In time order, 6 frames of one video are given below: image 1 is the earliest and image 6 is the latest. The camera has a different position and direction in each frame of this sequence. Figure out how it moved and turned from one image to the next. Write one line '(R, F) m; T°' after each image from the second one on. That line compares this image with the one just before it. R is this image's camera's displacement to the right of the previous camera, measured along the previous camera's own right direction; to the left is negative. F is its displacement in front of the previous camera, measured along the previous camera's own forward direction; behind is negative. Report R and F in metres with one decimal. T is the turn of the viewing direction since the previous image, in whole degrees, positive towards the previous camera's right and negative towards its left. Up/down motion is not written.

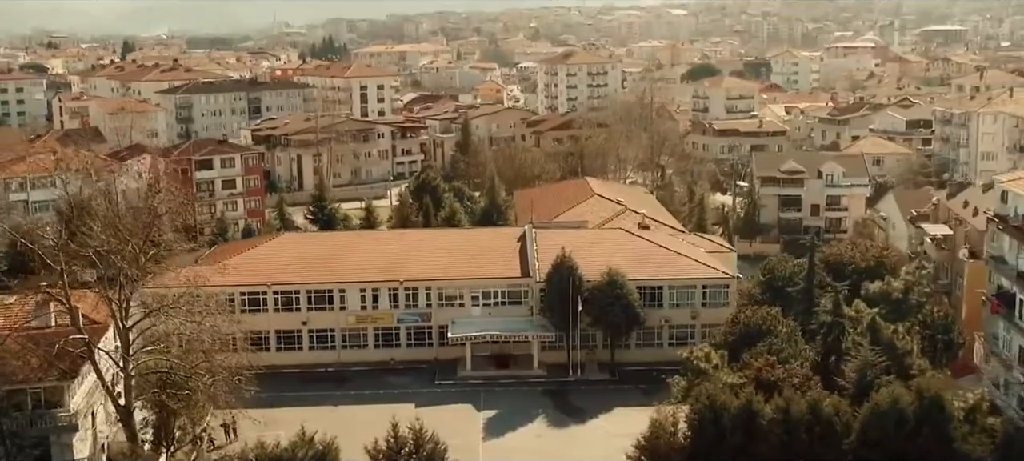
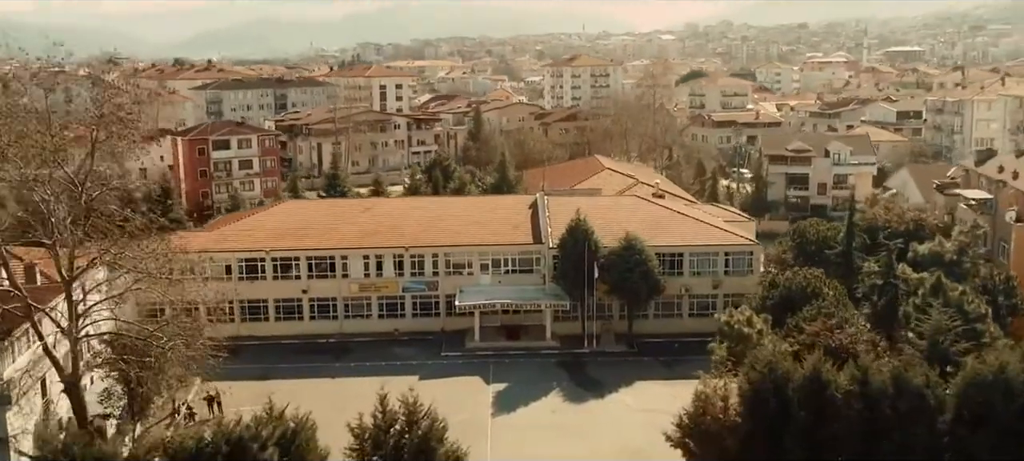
(0.0, +2.1) m; -1°
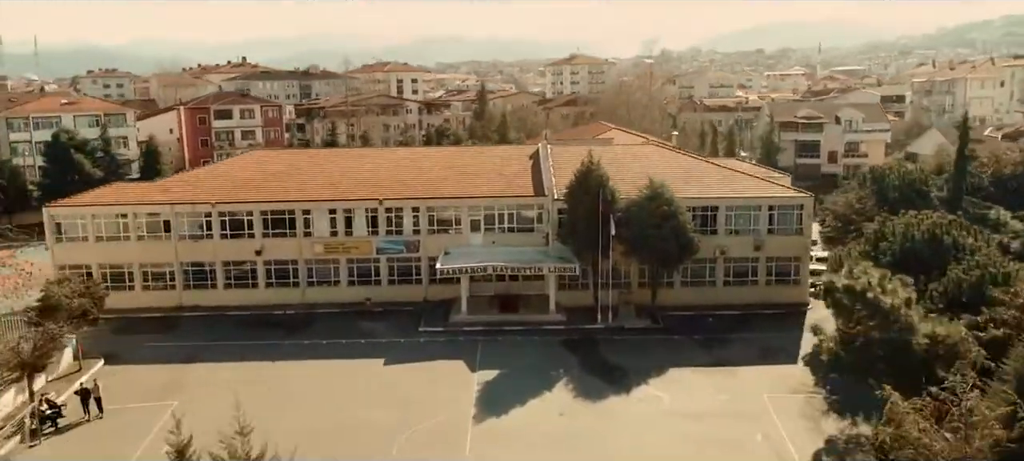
(+0.2, +6.0) m; 0°
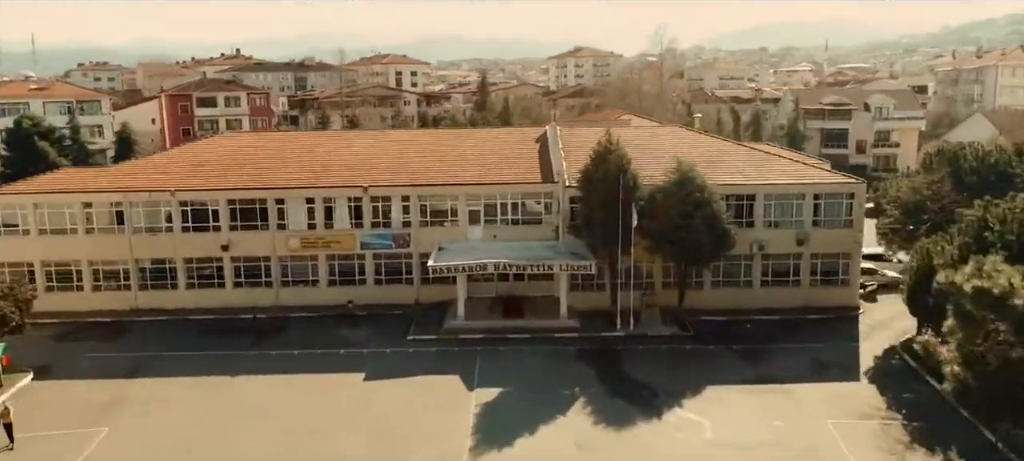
(-0.1, +3.7) m; 0°
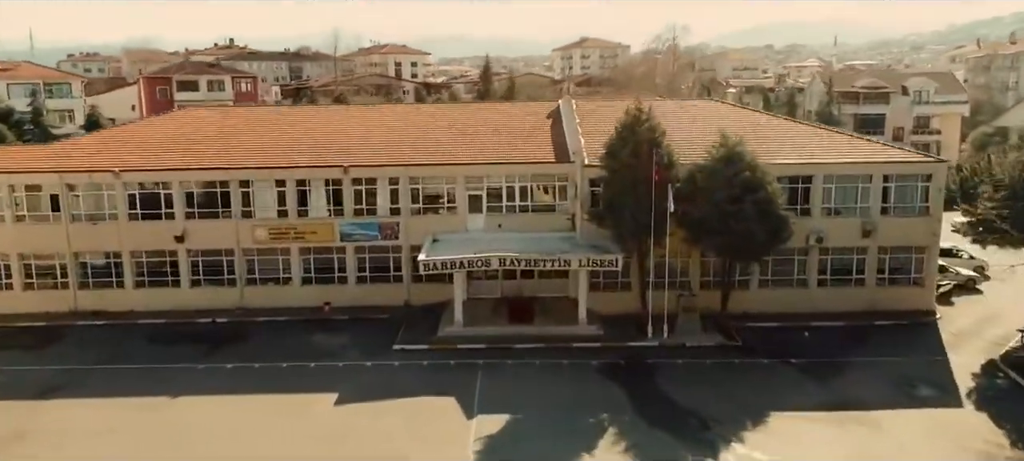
(-0.1, +3.9) m; 0°
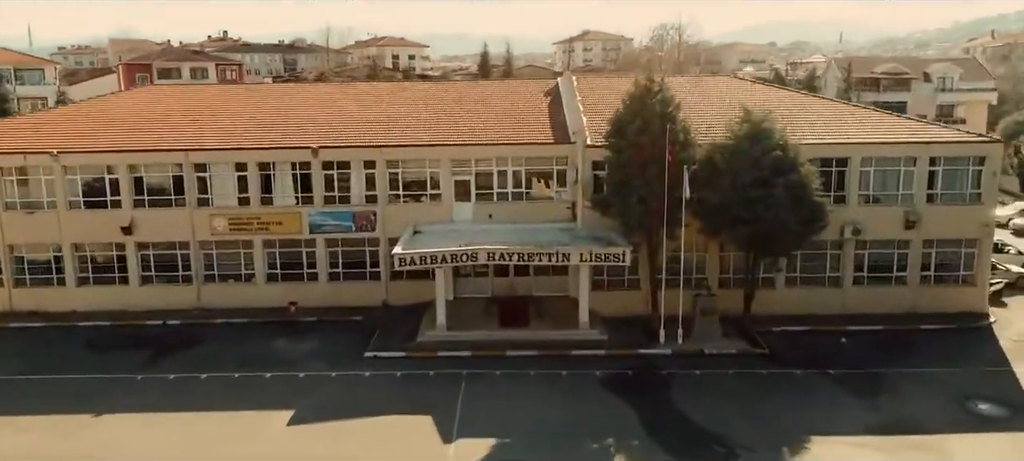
(+0.2, +2.5) m; 0°
